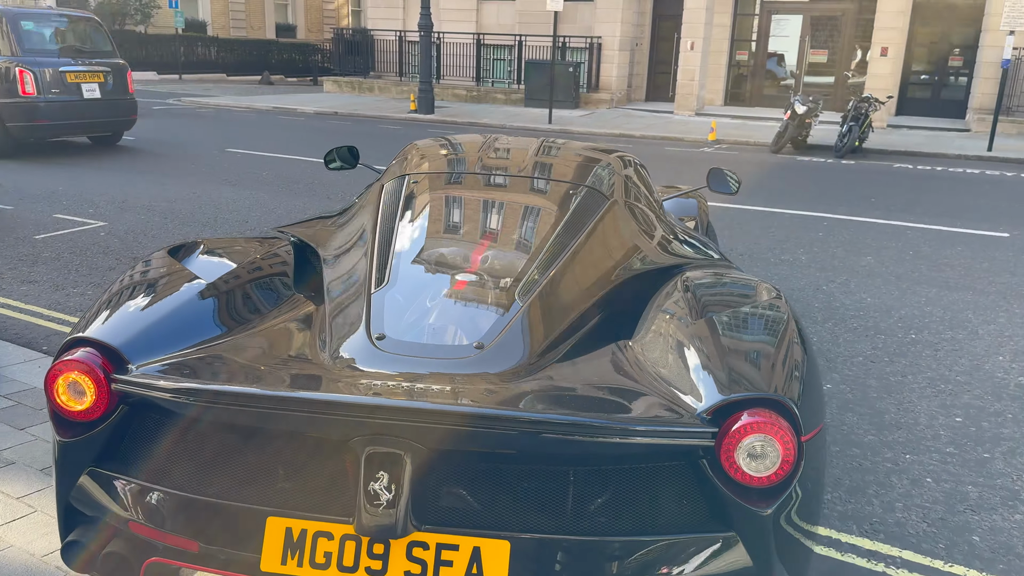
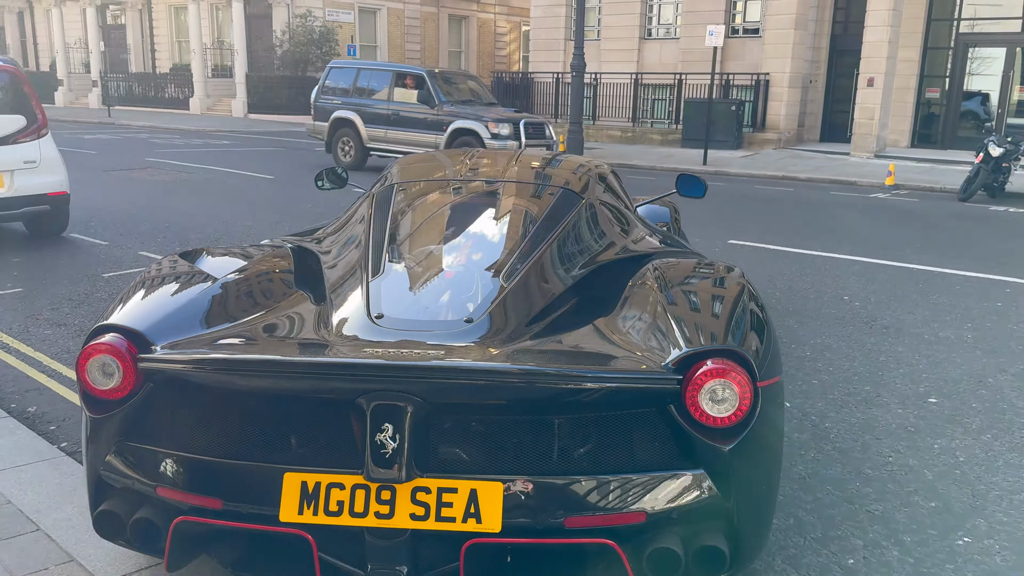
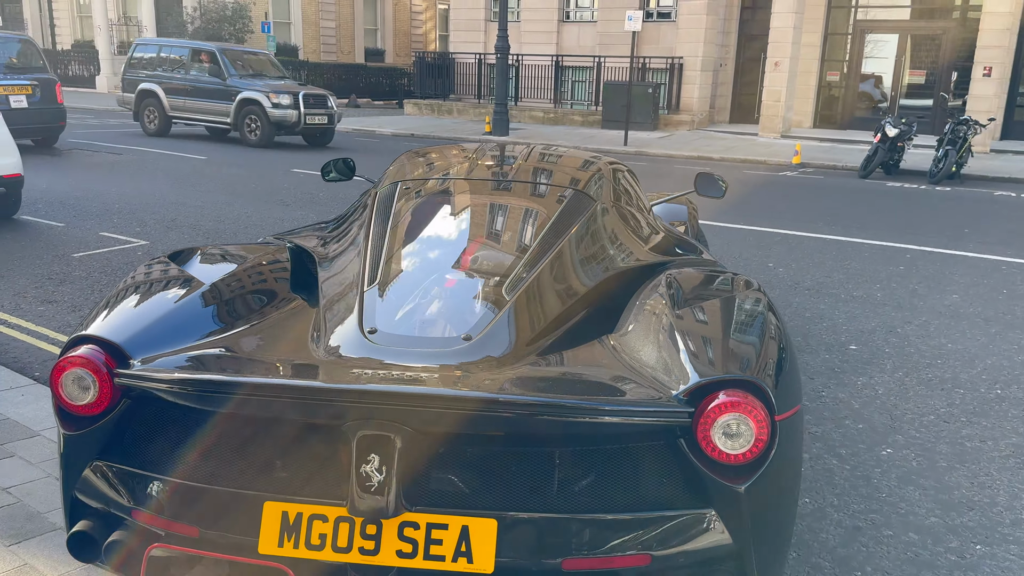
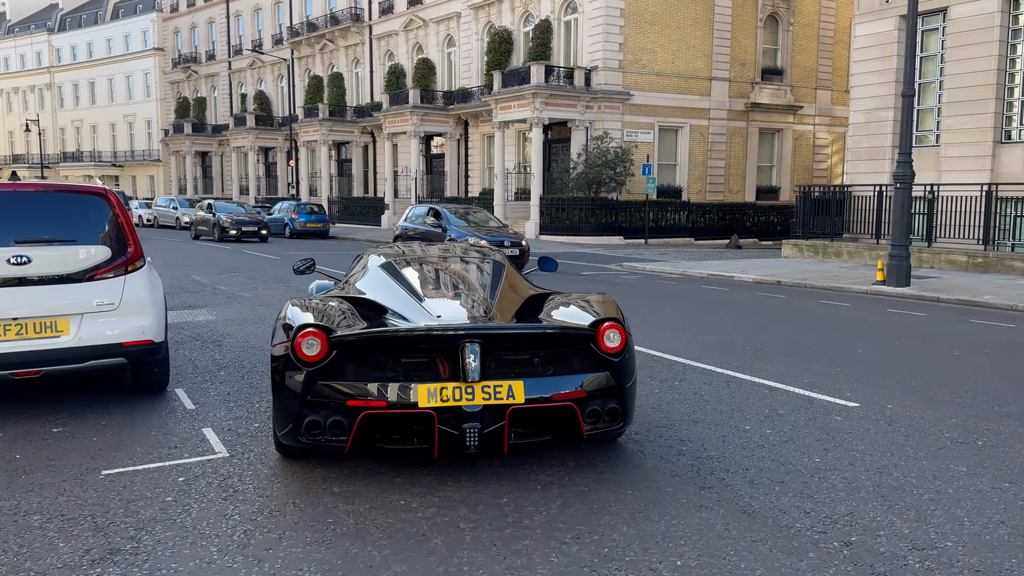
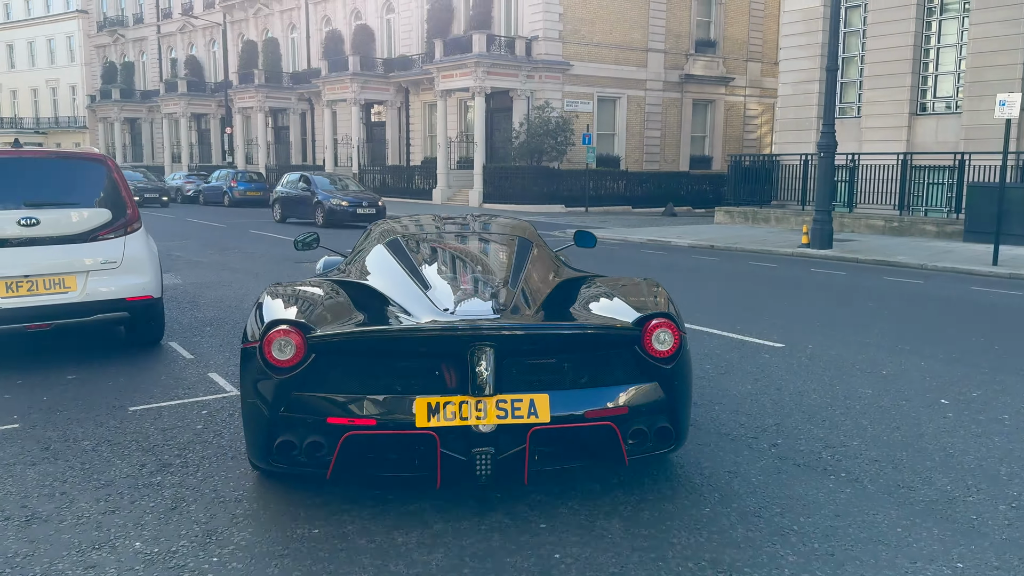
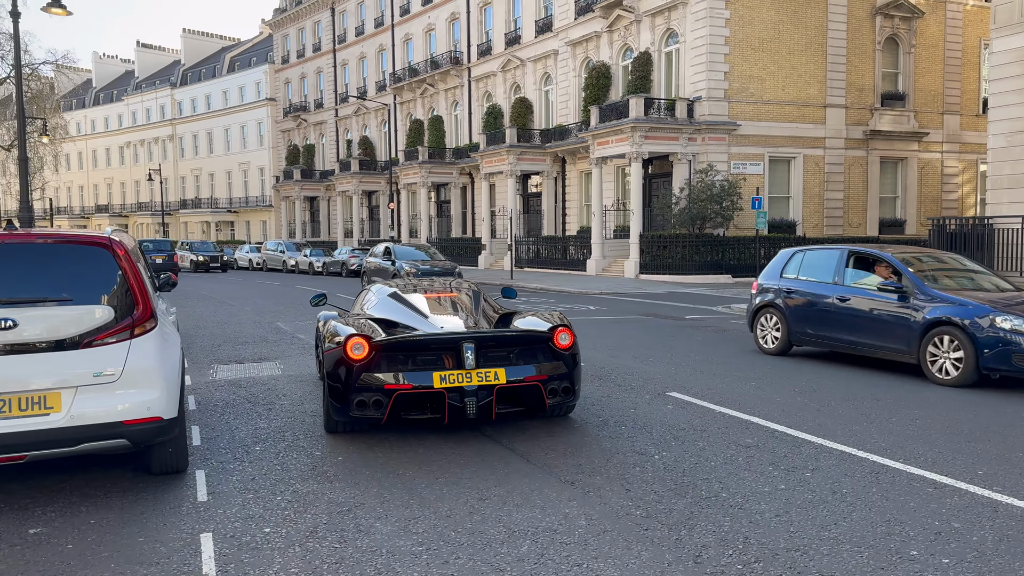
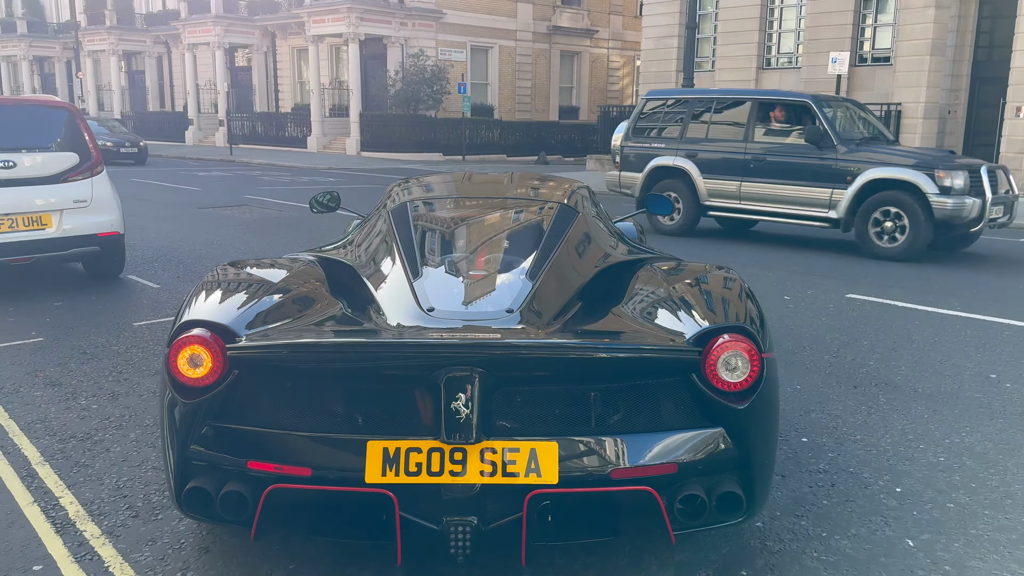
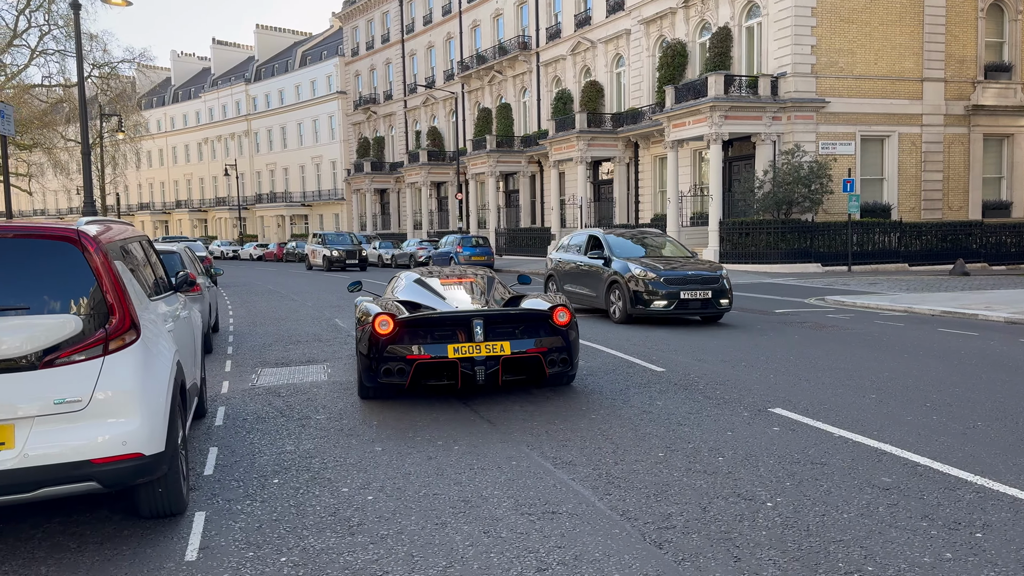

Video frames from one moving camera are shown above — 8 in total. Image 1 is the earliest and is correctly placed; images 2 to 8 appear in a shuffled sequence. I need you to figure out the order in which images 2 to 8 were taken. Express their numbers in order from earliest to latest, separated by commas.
3, 2, 7, 5, 4, 6, 8
